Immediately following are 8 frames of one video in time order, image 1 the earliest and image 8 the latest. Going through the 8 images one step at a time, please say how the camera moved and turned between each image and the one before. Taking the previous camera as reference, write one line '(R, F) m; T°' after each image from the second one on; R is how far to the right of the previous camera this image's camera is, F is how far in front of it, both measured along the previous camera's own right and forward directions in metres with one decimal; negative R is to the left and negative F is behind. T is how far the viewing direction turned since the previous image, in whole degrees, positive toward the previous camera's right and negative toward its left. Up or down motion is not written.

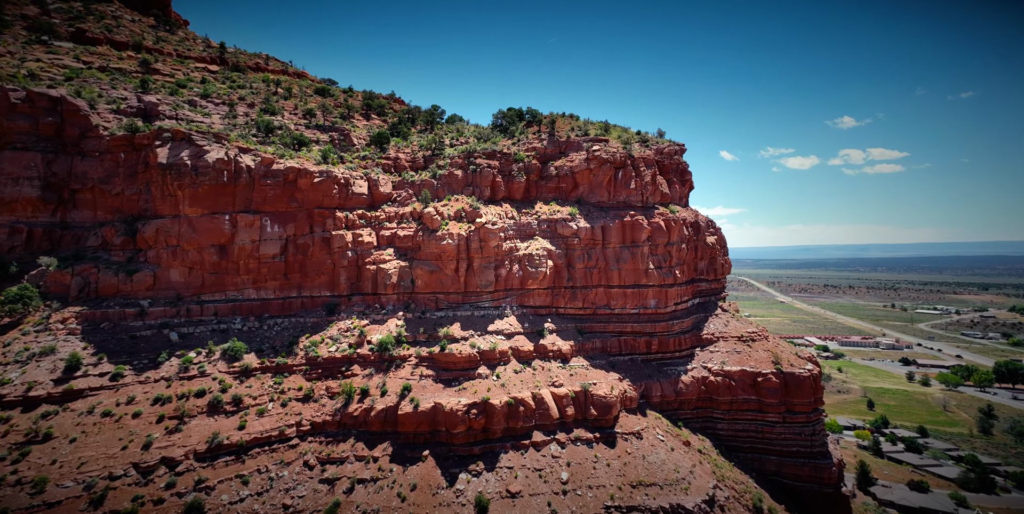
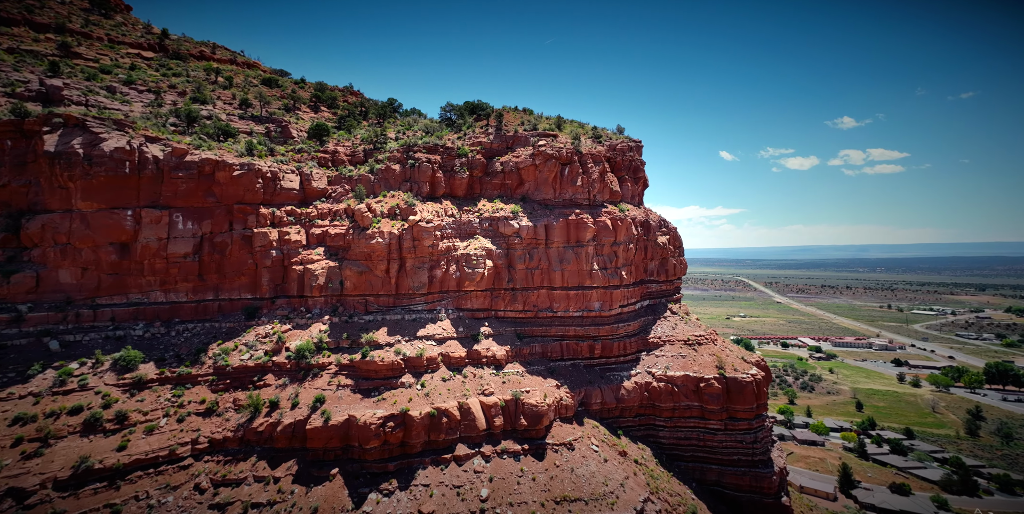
(+4.2, +1.8) m; 0°
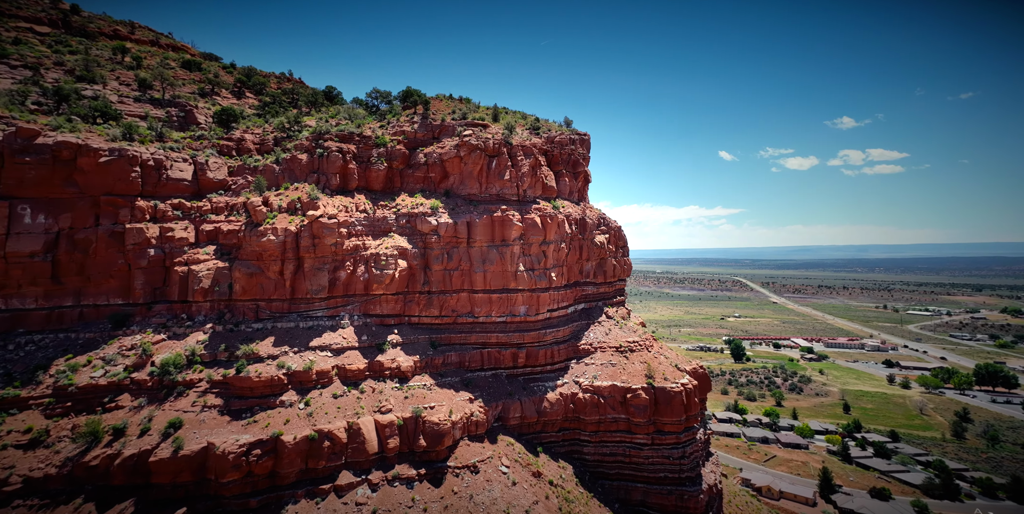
(+5.1, +3.4) m; 0°
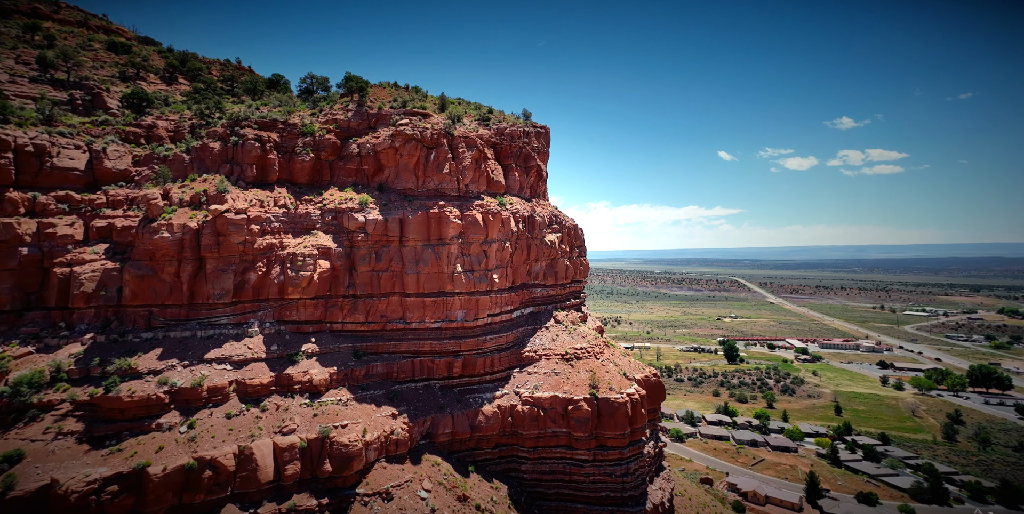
(+3.7, +2.7) m; 0°
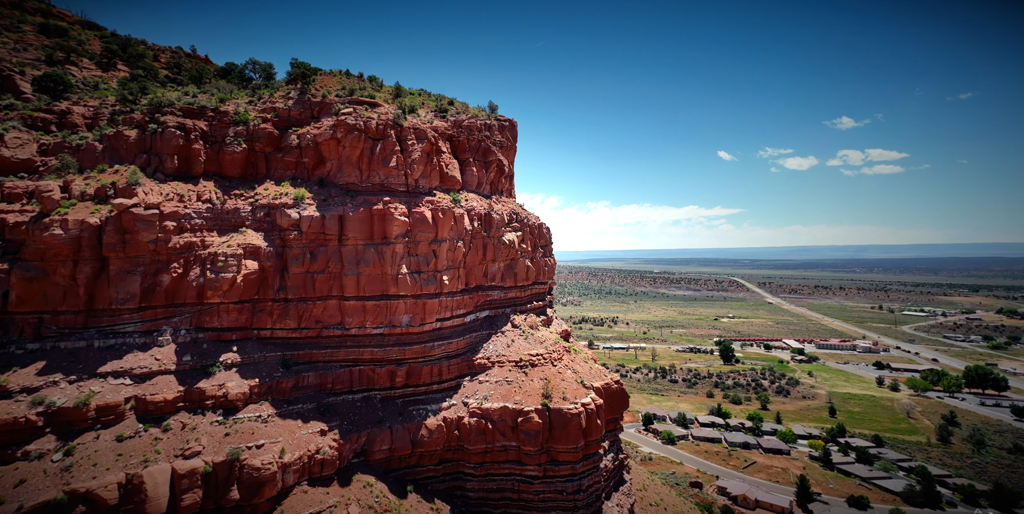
(+2.8, +2.1) m; 0°
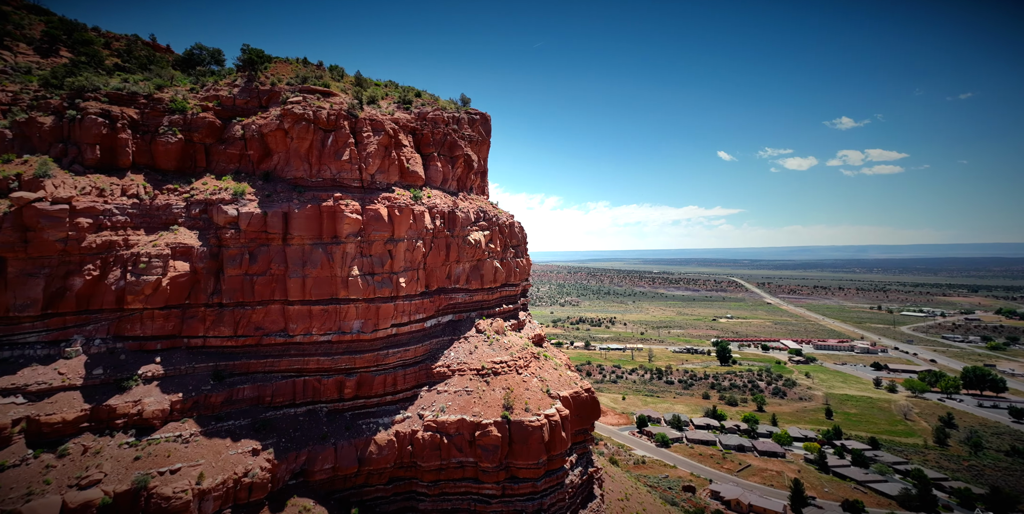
(+2.1, +2.1) m; 0°
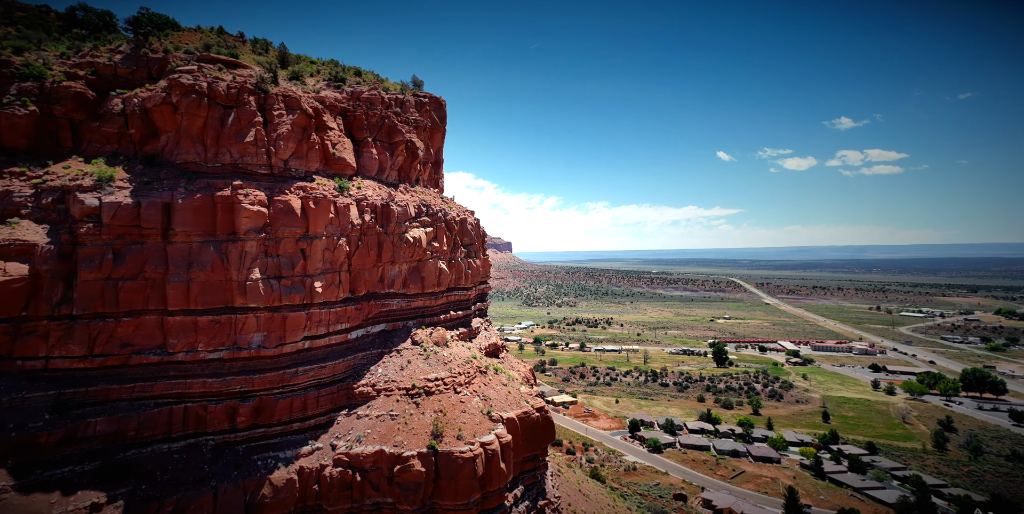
(+3.0, +4.2) m; 0°
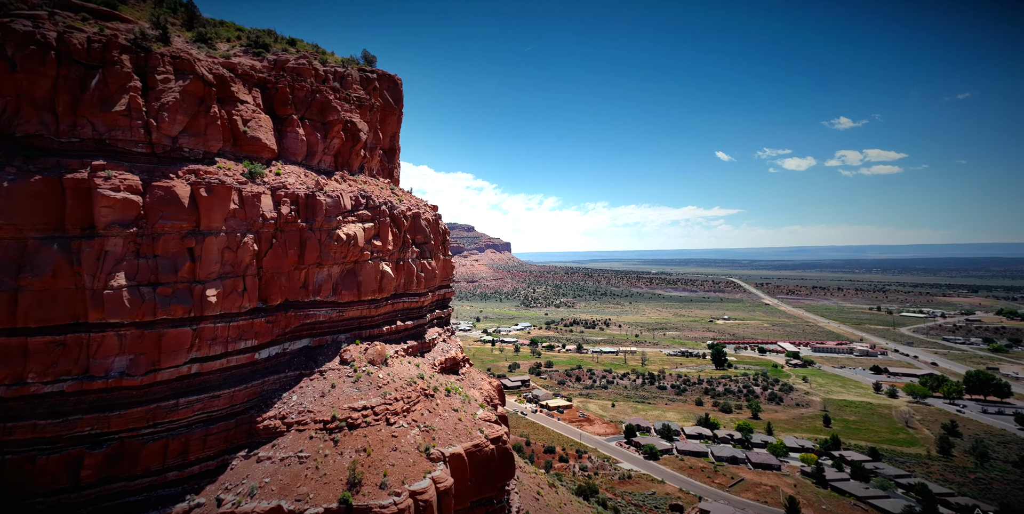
(+2.1, +4.9) m; 0°
